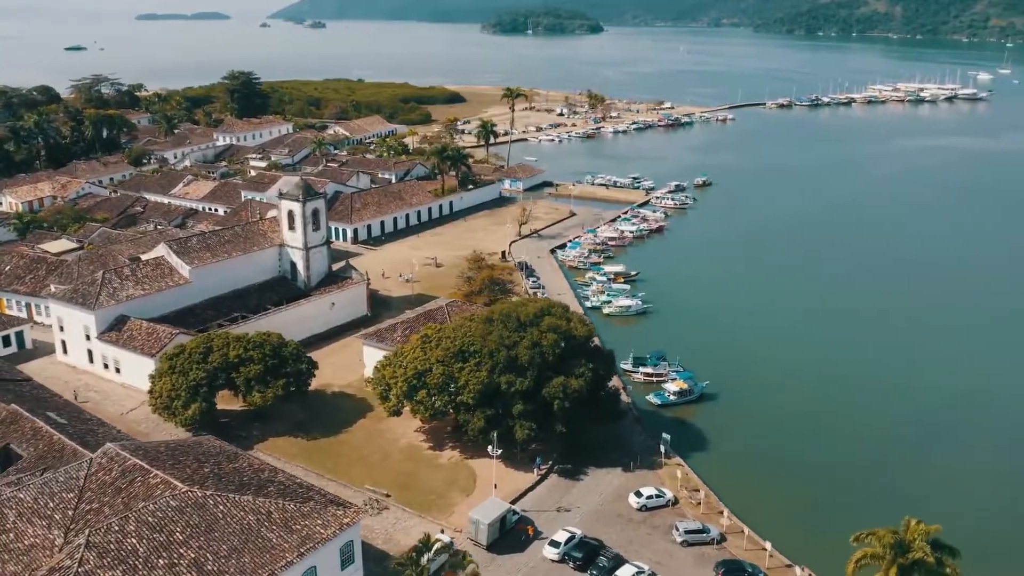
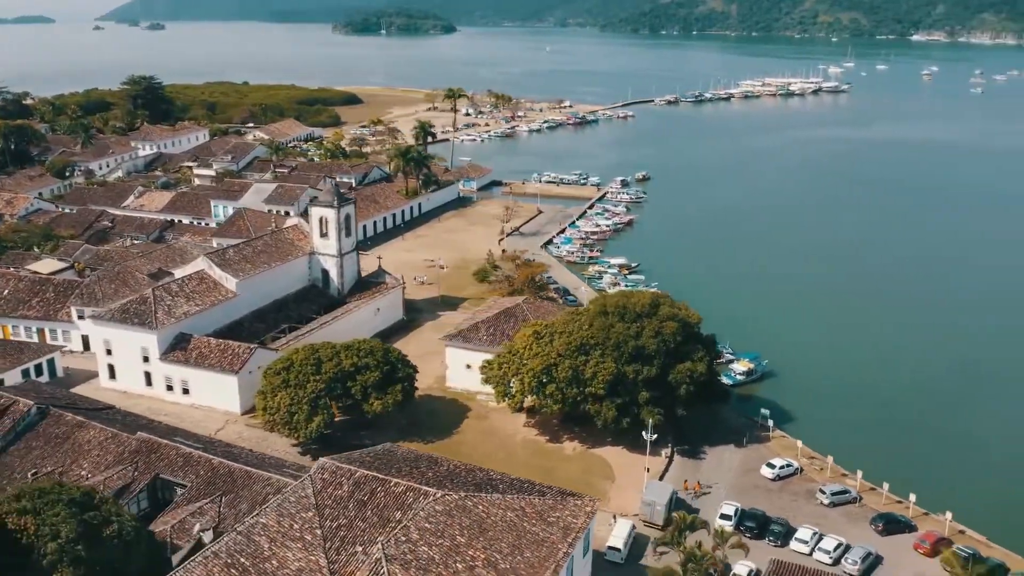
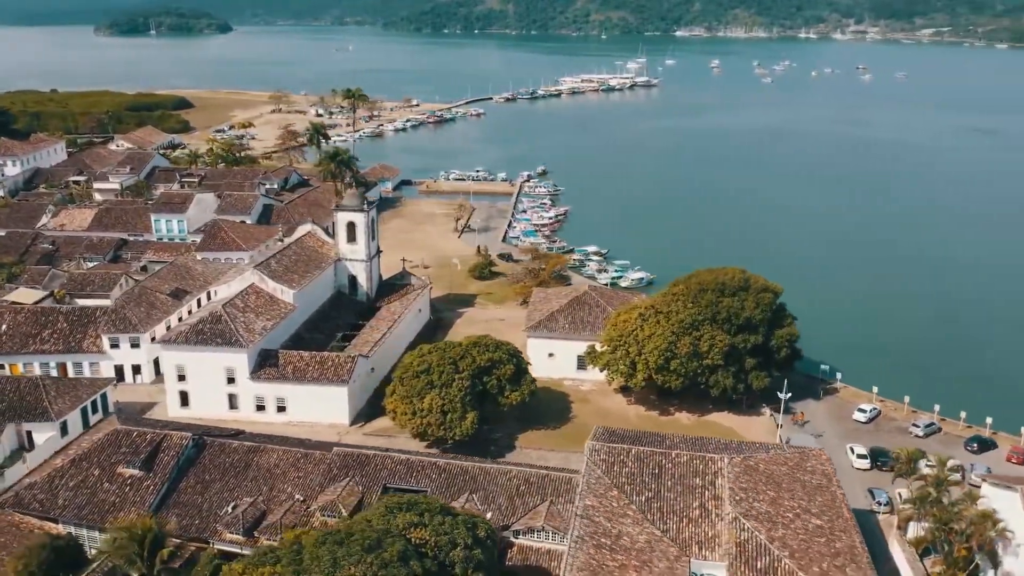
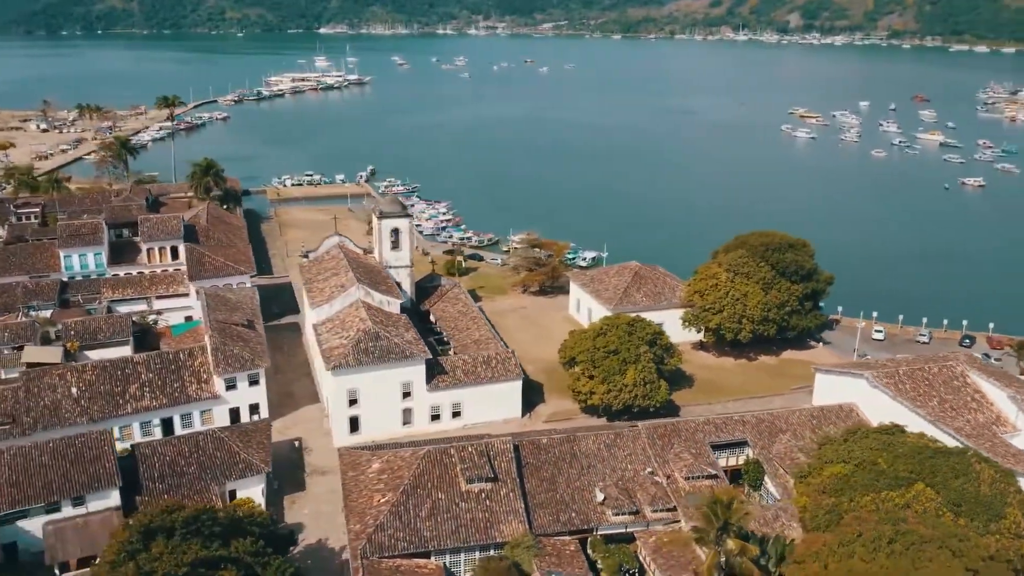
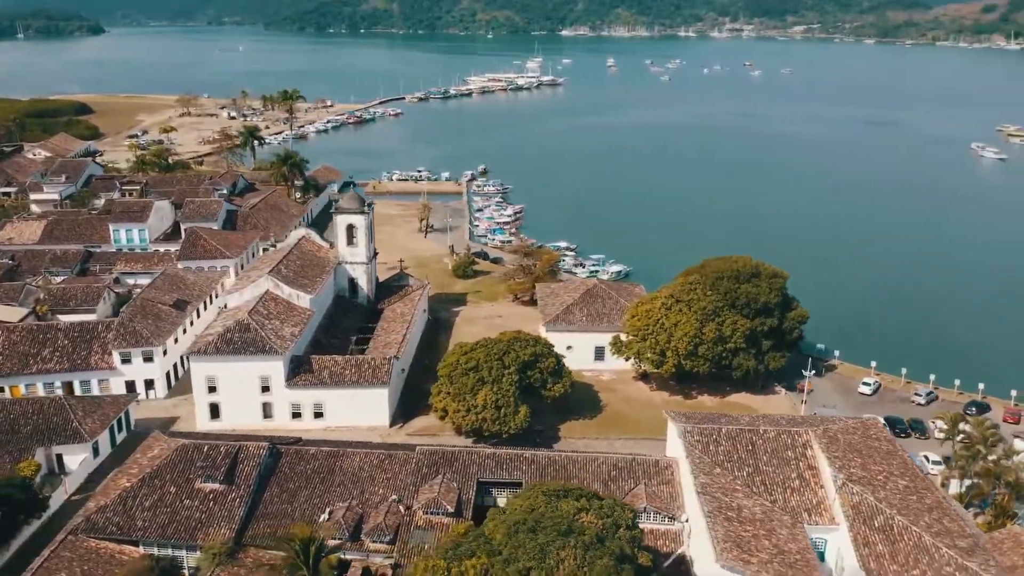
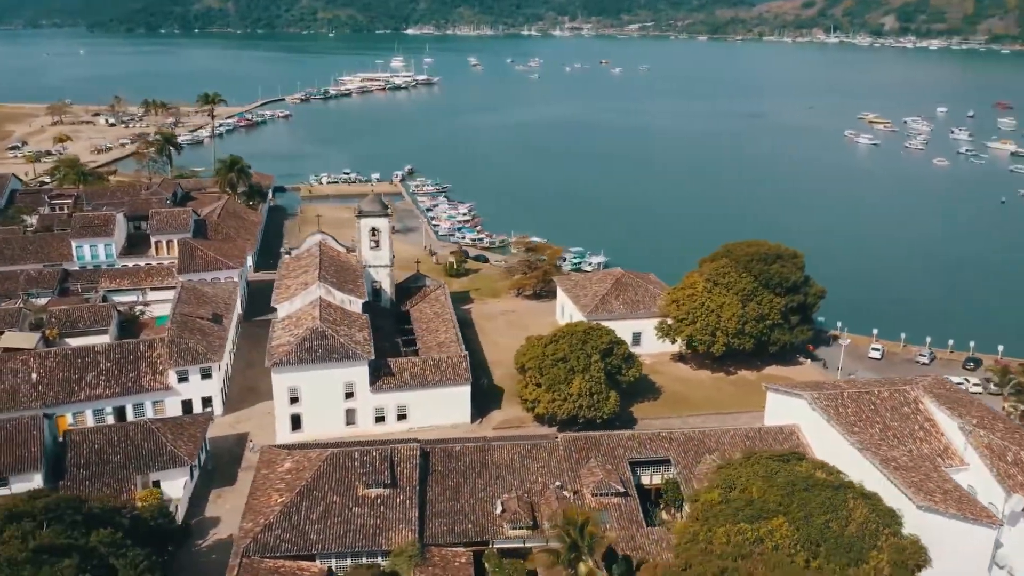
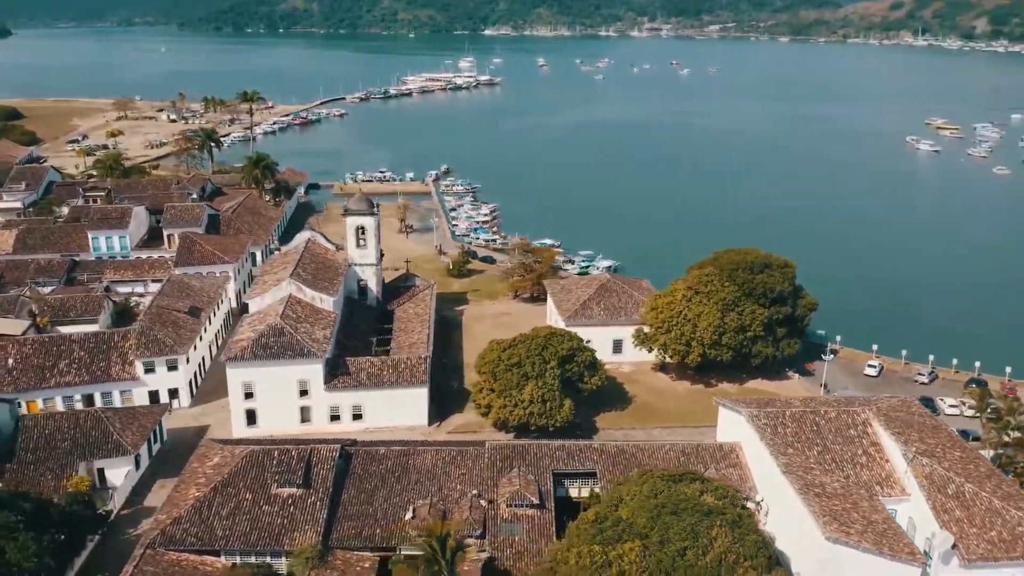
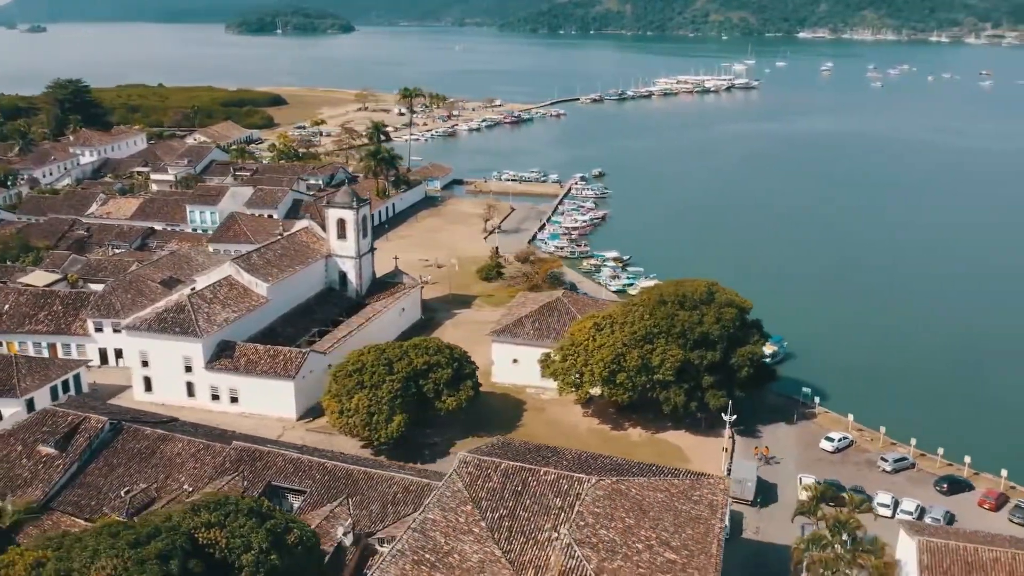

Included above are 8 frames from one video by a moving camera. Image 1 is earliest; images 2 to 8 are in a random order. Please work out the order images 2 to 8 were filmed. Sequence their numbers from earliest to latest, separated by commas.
2, 8, 3, 5, 7, 6, 4
